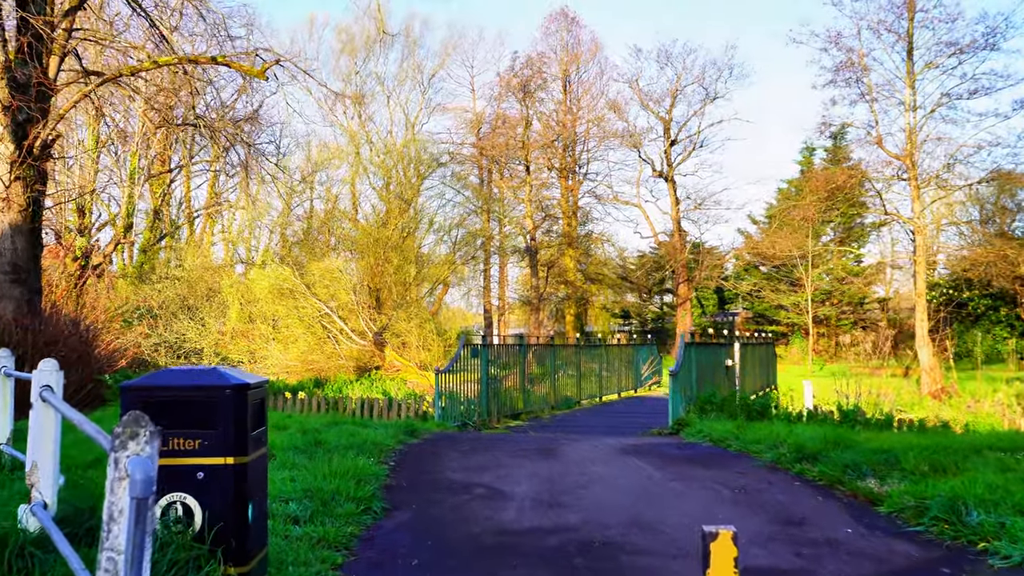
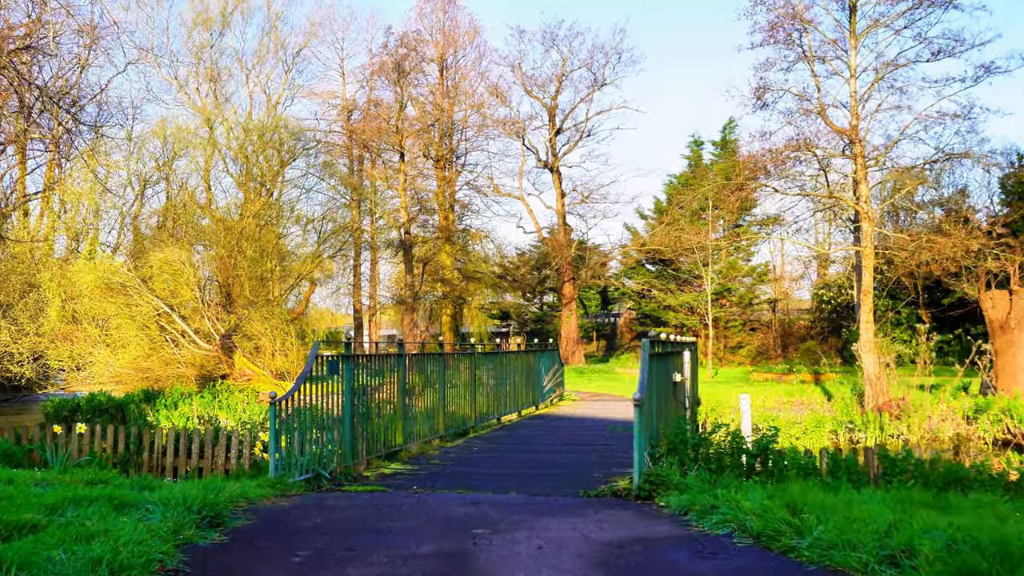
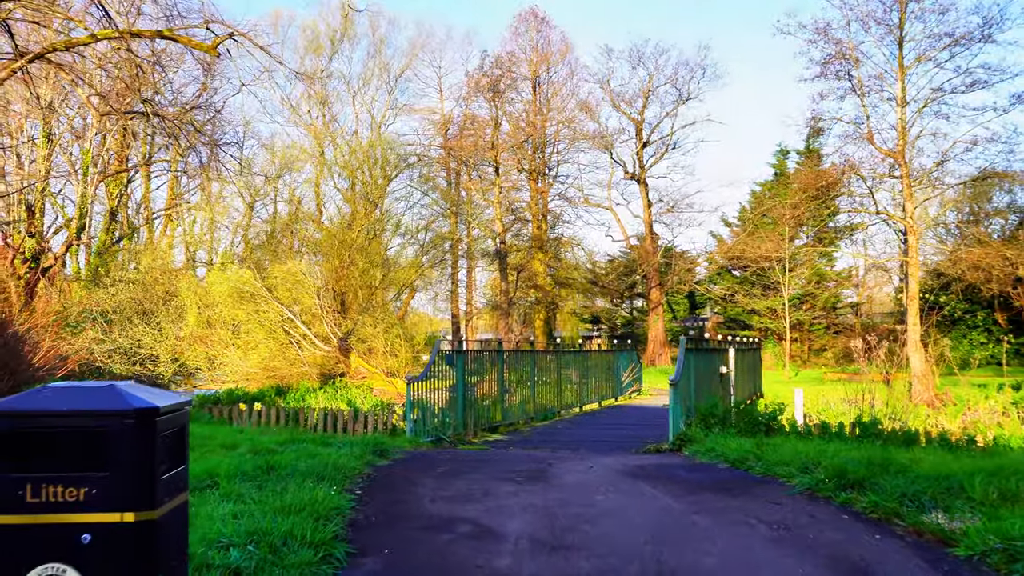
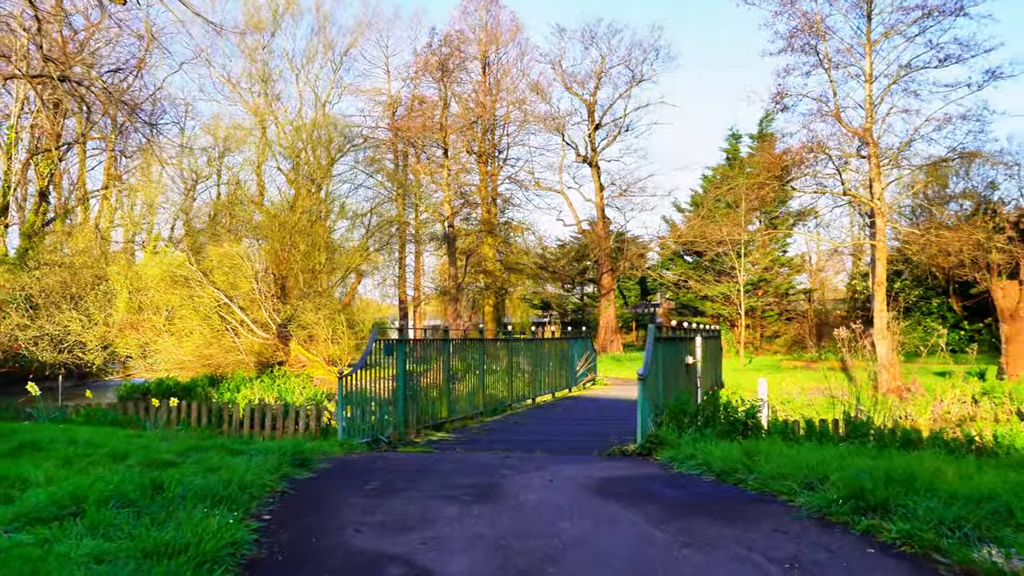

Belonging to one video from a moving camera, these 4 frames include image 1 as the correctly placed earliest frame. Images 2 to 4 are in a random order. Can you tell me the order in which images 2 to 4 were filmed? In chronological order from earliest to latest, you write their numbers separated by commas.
3, 4, 2
